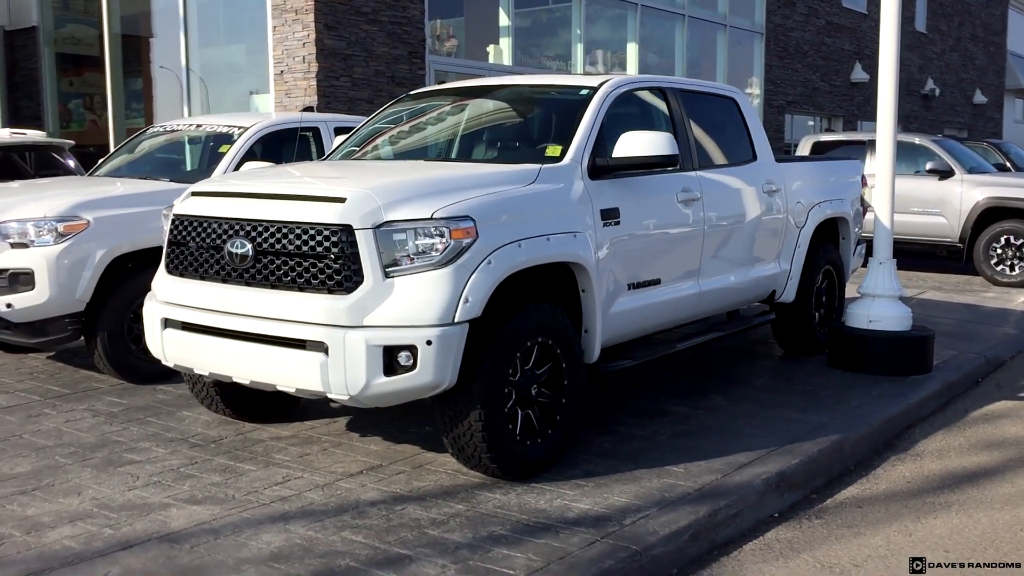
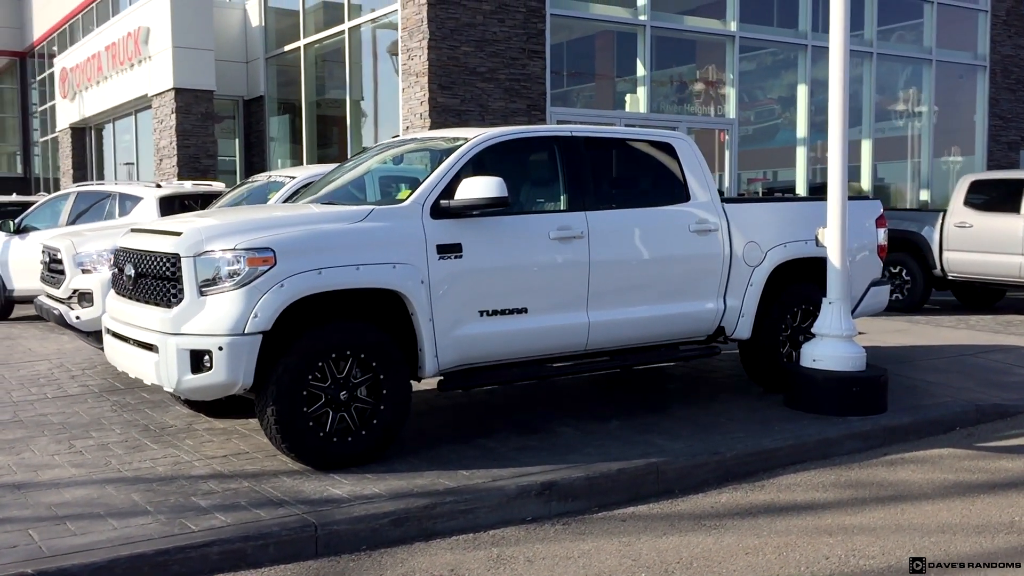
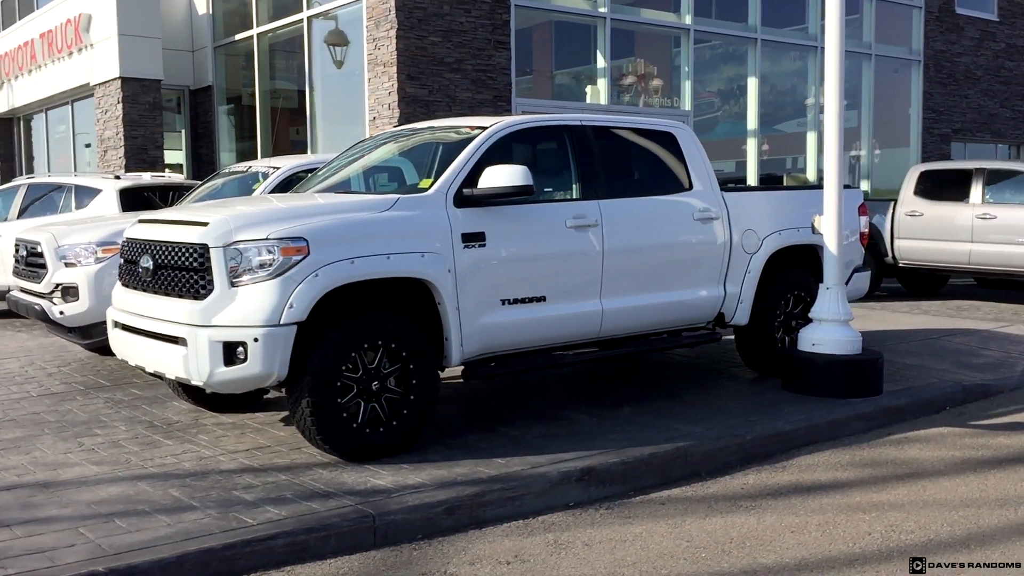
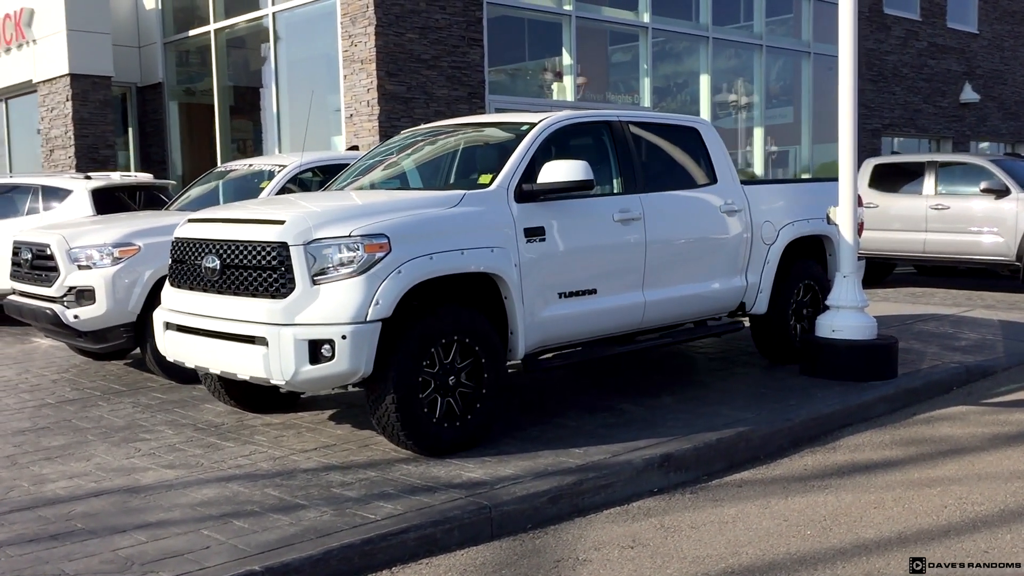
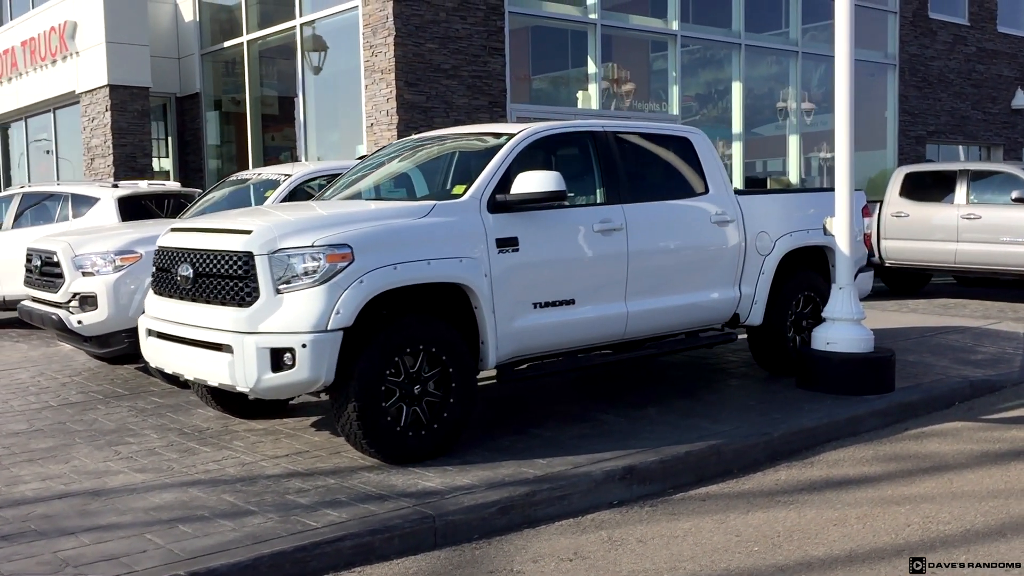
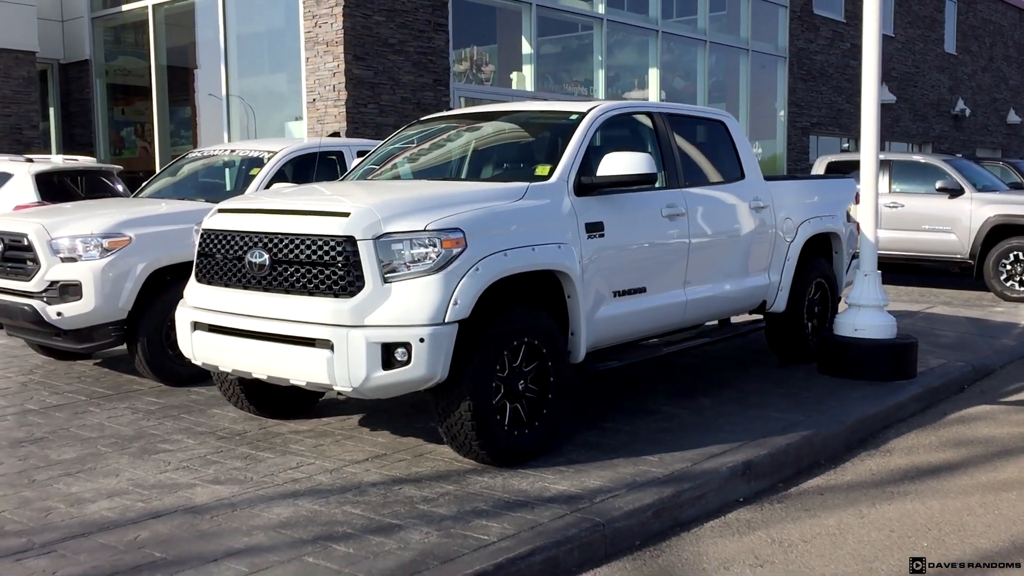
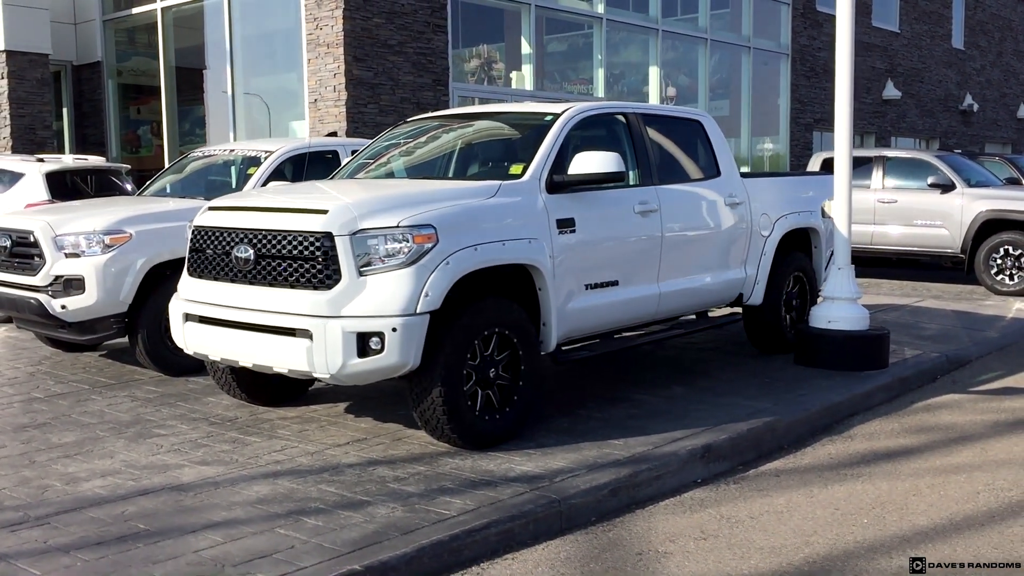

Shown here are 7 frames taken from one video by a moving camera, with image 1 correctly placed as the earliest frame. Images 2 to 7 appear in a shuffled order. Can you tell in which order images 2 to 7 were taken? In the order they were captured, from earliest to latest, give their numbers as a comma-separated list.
6, 7, 4, 5, 3, 2
